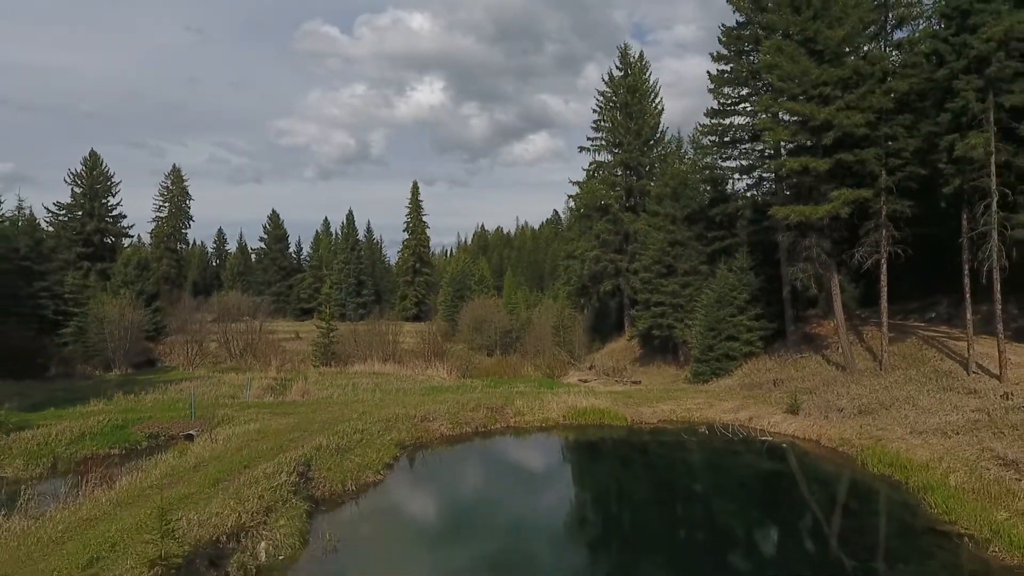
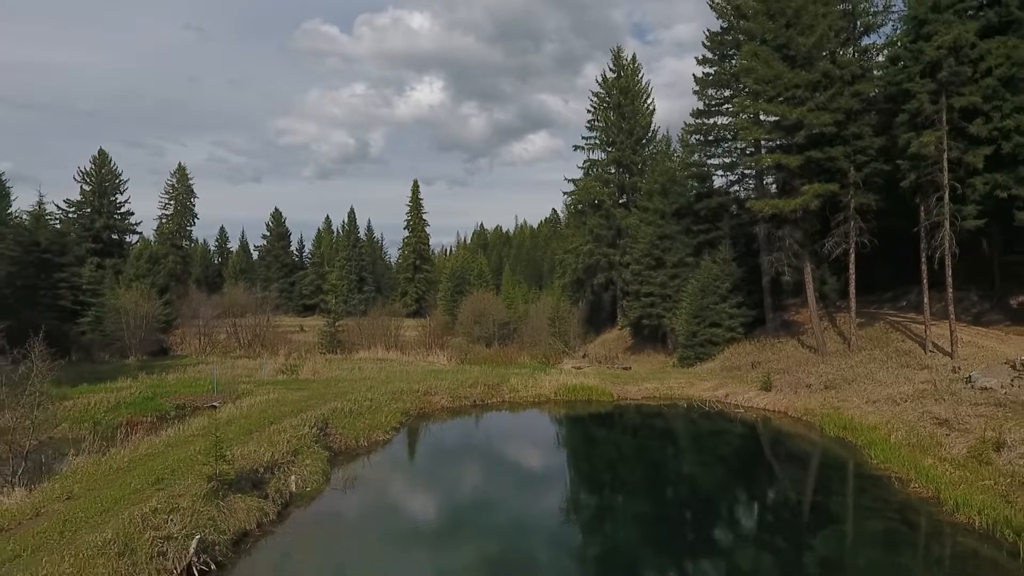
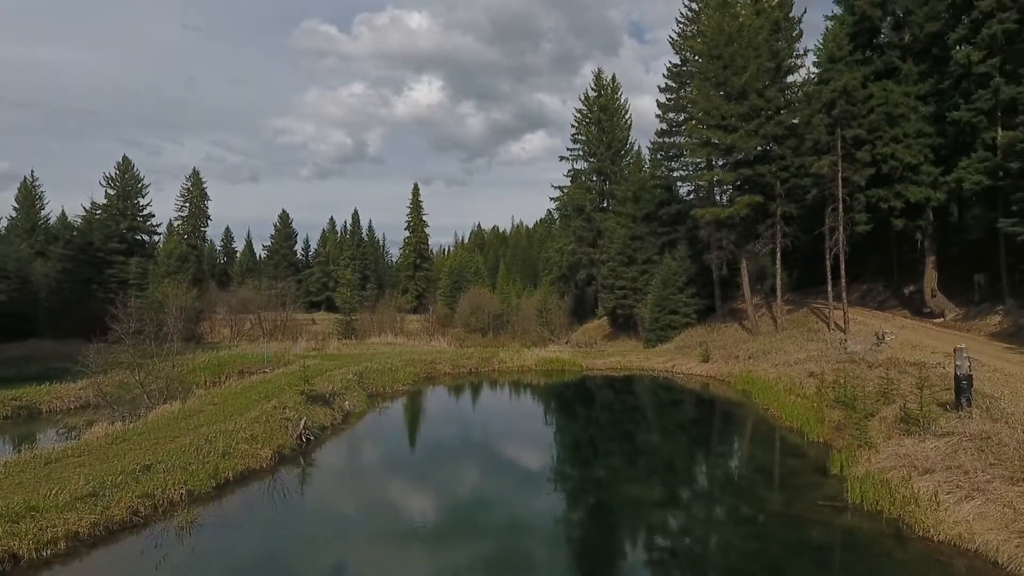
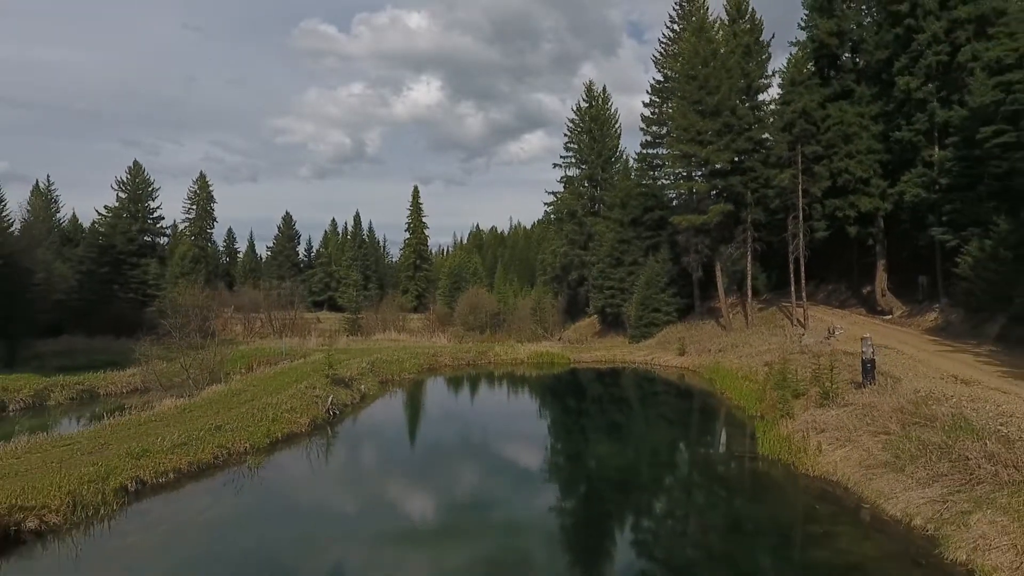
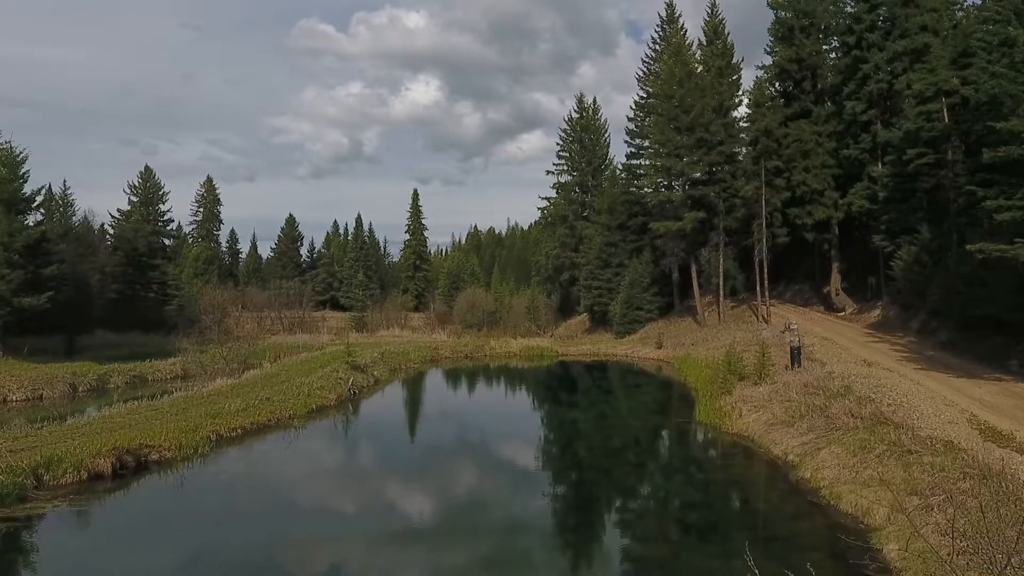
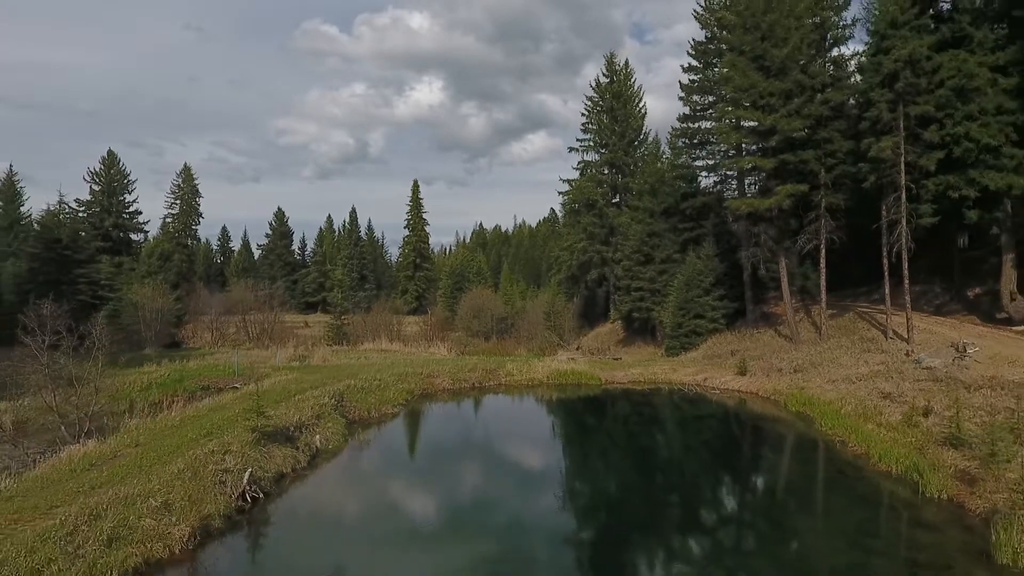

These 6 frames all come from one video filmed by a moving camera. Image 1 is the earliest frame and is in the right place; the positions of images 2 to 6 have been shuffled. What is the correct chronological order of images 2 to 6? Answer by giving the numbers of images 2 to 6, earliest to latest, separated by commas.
2, 6, 3, 4, 5
